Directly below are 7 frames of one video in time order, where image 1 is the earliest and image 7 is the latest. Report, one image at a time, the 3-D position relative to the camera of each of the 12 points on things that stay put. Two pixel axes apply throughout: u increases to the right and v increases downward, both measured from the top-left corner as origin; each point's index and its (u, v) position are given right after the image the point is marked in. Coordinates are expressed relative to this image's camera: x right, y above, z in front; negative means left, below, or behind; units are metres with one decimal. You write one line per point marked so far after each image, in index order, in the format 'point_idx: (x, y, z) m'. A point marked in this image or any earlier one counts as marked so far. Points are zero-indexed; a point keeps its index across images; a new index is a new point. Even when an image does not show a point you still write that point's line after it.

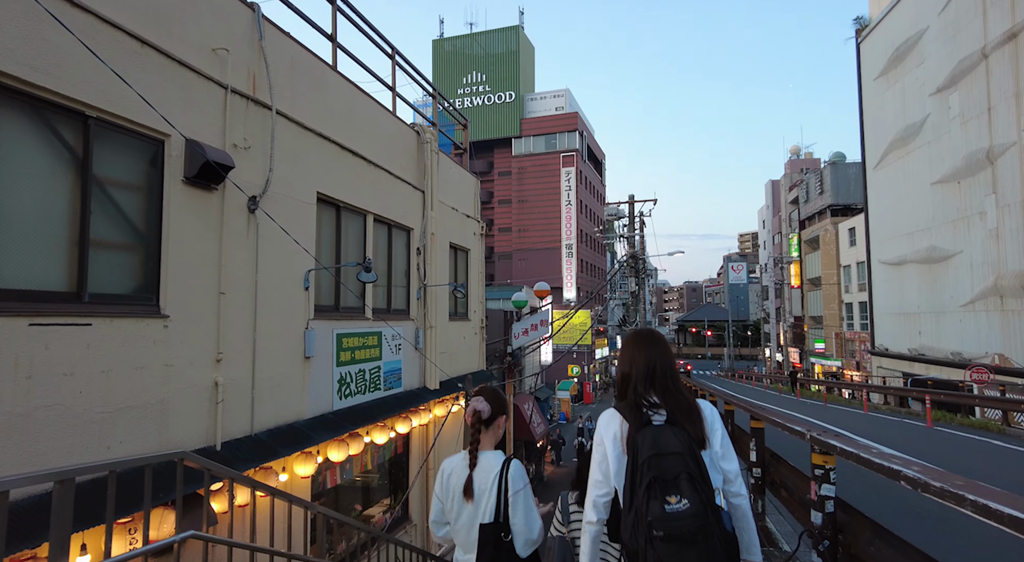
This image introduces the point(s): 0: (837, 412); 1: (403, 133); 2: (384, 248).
0: (+10.9, -4.5, +19.6) m
1: (-1.9, +2.5, +9.9) m
2: (-2.1, +0.5, +9.3) m
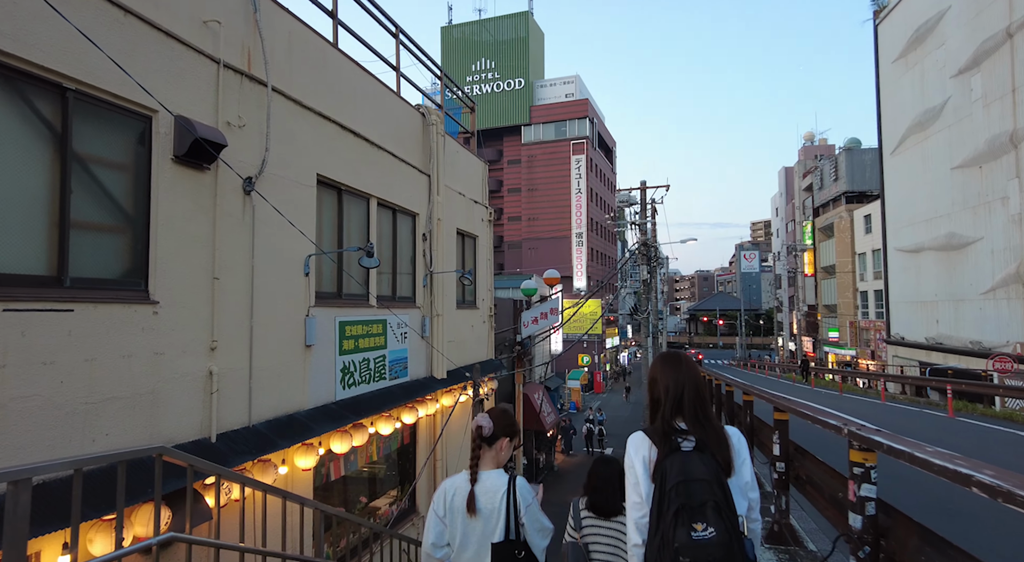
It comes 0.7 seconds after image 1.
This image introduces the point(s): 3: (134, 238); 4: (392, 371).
0: (+11.2, -4.0, +19.2) m
1: (-1.7, +2.7, +9.6) m
2: (-1.9, +0.7, +9.0) m
3: (-3.1, +0.4, +4.8) m
4: (-1.8, -1.3, +8.6) m
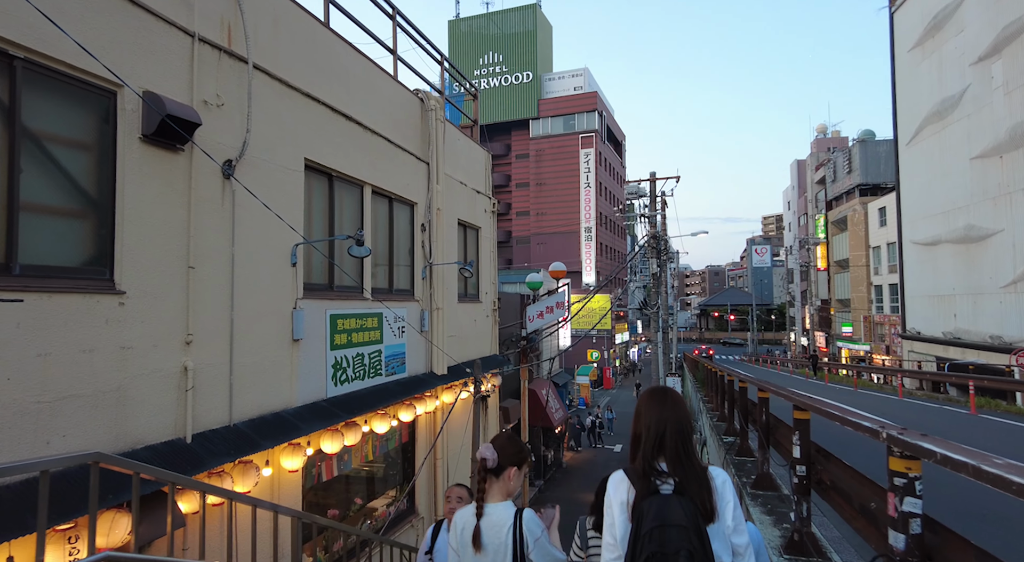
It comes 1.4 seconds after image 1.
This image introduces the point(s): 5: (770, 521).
0: (+11.4, -3.8, +18.6) m
1: (-1.7, +2.9, +9.2) m
2: (-1.9, +0.8, +8.6) m
3: (-3.2, +0.4, +4.5) m
4: (-1.7, -1.2, +8.3) m
5: (+2.5, -2.3, +5.6) m
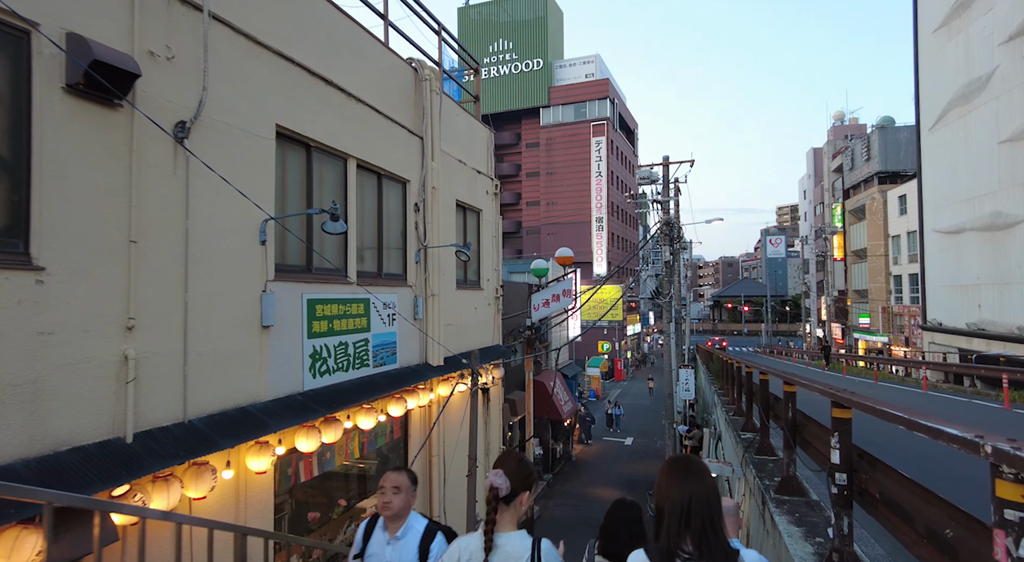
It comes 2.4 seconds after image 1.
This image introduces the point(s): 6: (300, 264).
0: (+11.6, -3.4, +17.7) m
1: (-1.7, +3.1, +8.5) m
2: (-1.9, +1.1, +7.9) m
3: (-3.3, +0.6, +3.8) m
4: (-1.8, -1.0, +7.6) m
5: (+2.4, -2.1, +4.9) m
6: (-2.3, +0.2, +6.5) m
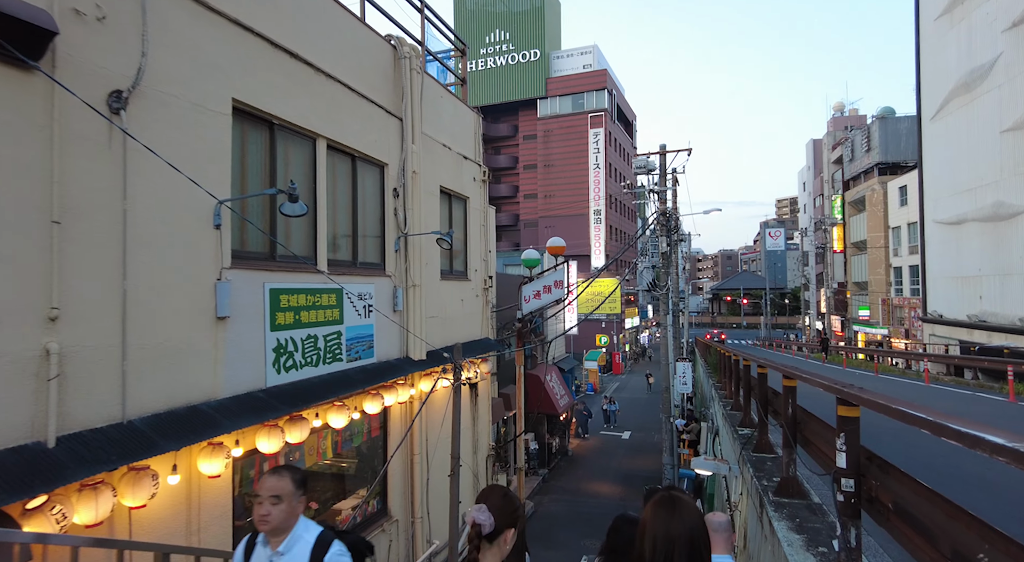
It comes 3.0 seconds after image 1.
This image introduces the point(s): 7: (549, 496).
0: (+11.4, -3.1, +17.3) m
1: (-1.9, +3.3, +8.0) m
2: (-2.1, +1.2, +7.4) m
3: (-3.5, +0.7, +3.3) m
4: (-2.0, -0.9, +7.2) m
5: (+2.2, -2.0, +4.5) m
6: (-2.6, +0.3, +6.0) m
7: (+1.2, -7.0, +18.9) m
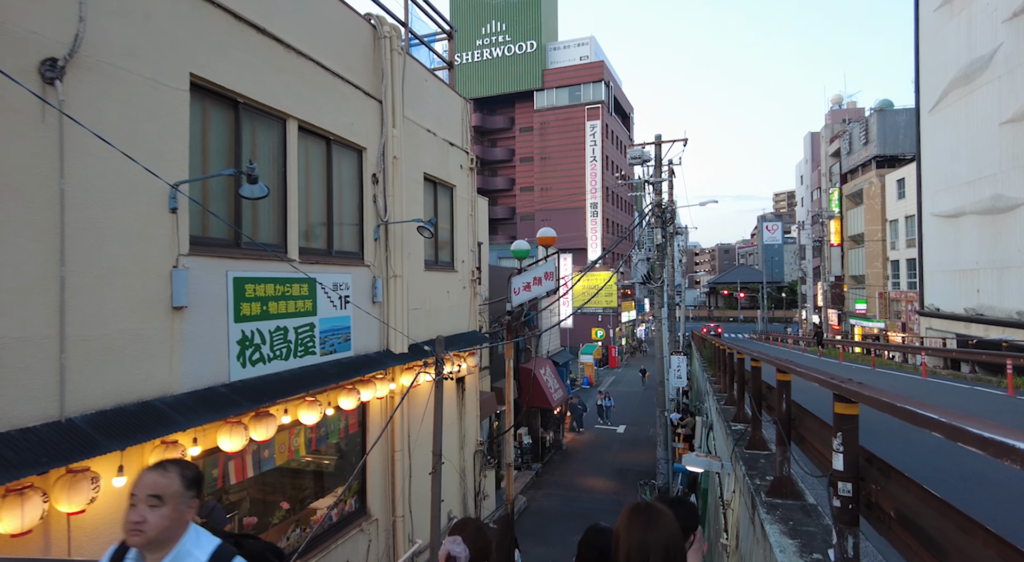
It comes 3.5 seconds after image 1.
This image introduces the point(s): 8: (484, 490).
0: (+11.1, -2.9, +17.1) m
1: (-2.1, +3.4, +7.6) m
2: (-2.3, +1.3, +7.1) m
3: (-3.7, +0.8, +3.0) m
4: (-2.2, -0.7, +6.8) m
5: (+2.0, -1.9, +4.2) m
6: (-2.8, +0.4, +5.7) m
7: (+0.9, -6.7, +18.6) m
8: (-0.6, -4.2, +11.9) m
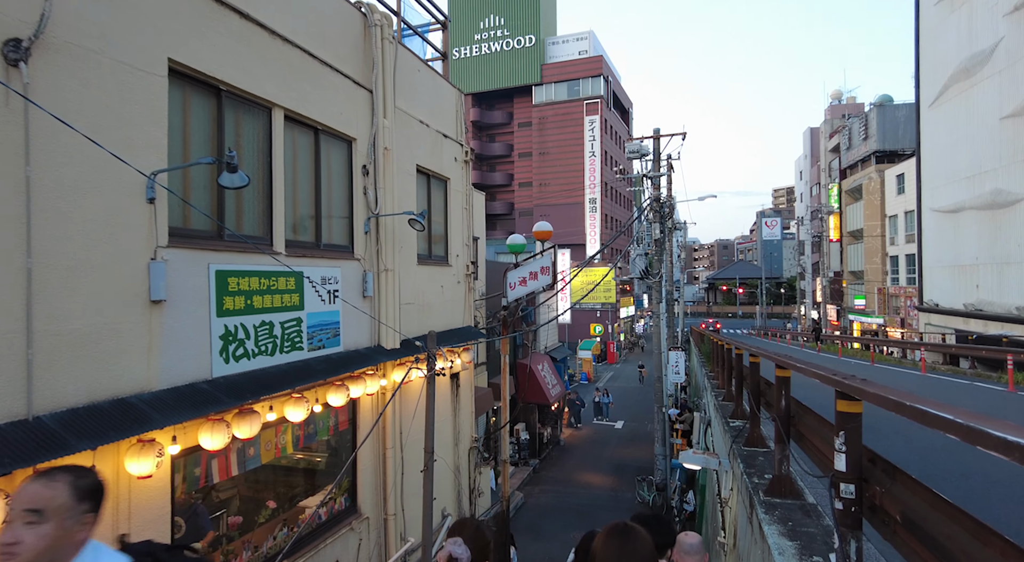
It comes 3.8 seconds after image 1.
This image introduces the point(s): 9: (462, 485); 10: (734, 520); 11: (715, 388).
0: (+11.0, -2.7, +16.9) m
1: (-2.2, +3.5, +7.4) m
2: (-2.4, +1.4, +6.9) m
3: (-3.7, +0.8, +2.8) m
4: (-2.3, -0.7, +6.7) m
5: (+1.9, -1.9, +4.0) m
6: (-2.8, +0.5, +5.5) m
7: (+0.8, -6.6, +18.5) m
8: (-0.7, -4.1, +11.7) m
9: (-0.9, -3.7, +10.6) m
10: (+2.8, -3.0, +7.2) m
11: (+4.9, -2.6, +14.2) m
